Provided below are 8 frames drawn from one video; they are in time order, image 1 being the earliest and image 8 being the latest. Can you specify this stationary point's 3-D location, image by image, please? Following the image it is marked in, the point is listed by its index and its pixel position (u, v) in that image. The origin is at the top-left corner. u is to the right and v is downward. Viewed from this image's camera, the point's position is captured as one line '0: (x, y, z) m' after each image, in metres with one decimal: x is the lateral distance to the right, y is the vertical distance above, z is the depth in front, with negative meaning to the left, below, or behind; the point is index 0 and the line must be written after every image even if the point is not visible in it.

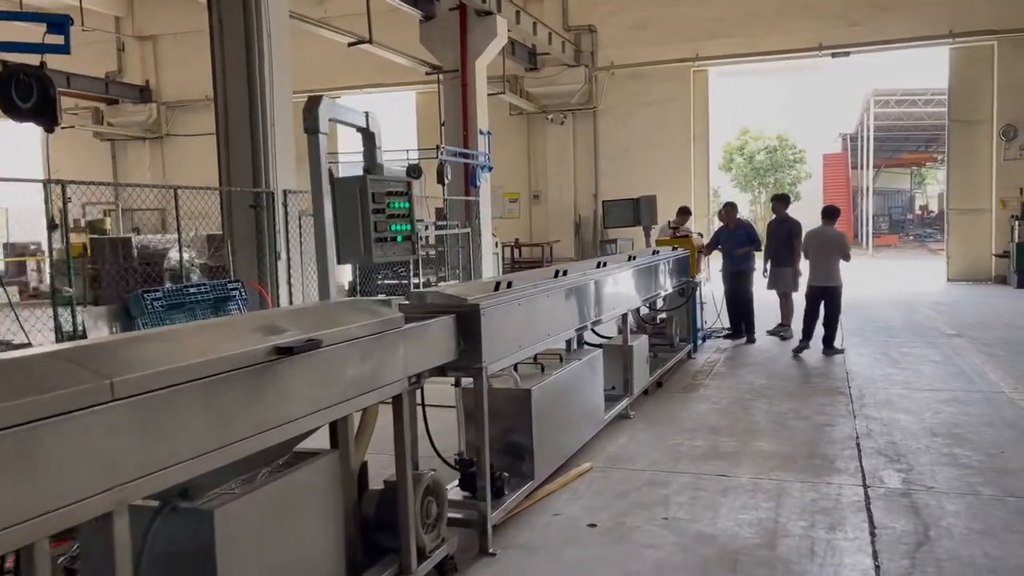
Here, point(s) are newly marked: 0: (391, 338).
0: (-0.3, -0.1, +2.3) m
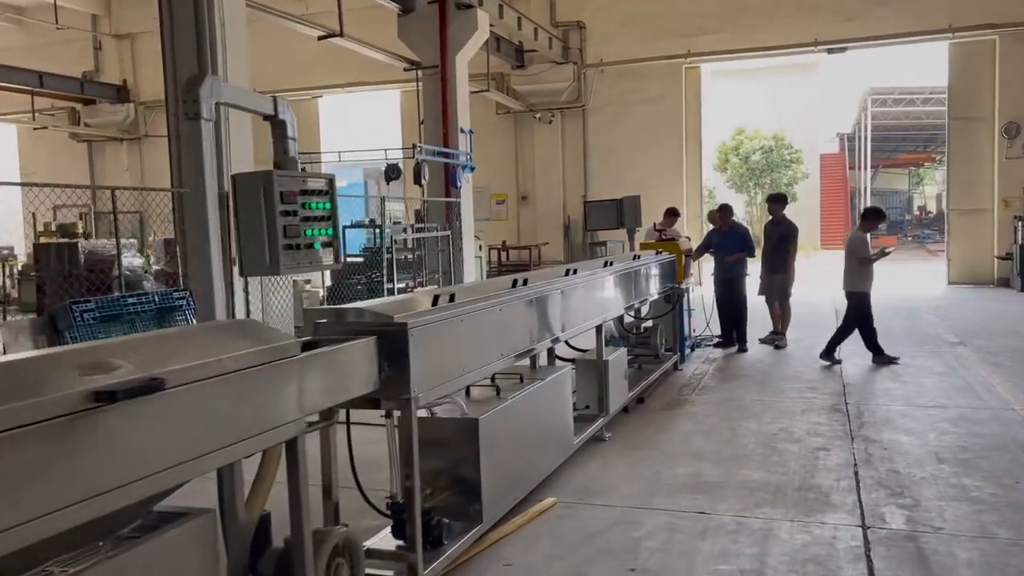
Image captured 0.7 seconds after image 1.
0: (-0.5, -0.2, +1.9) m
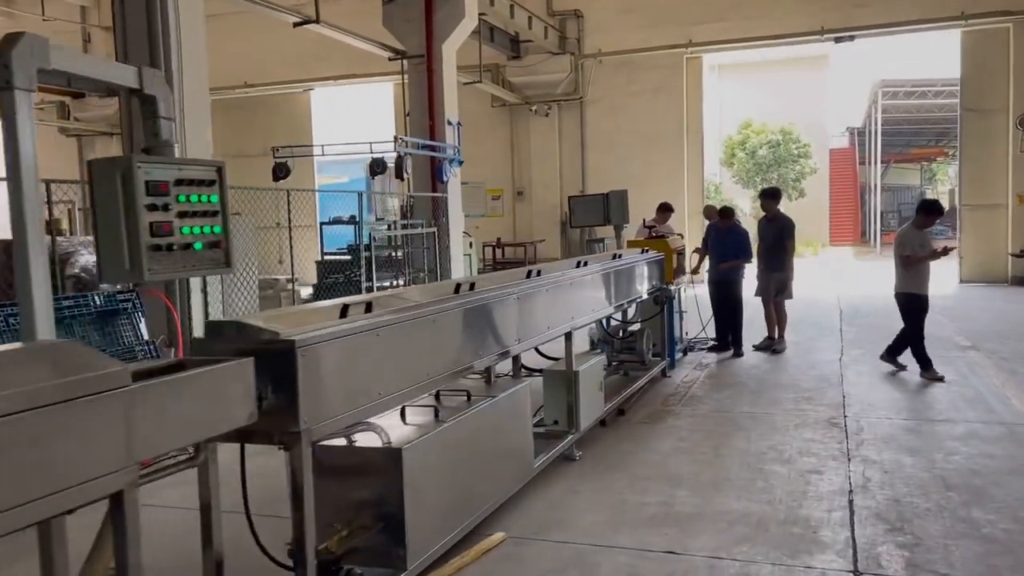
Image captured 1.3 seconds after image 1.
0: (-0.7, -0.2, +1.5) m
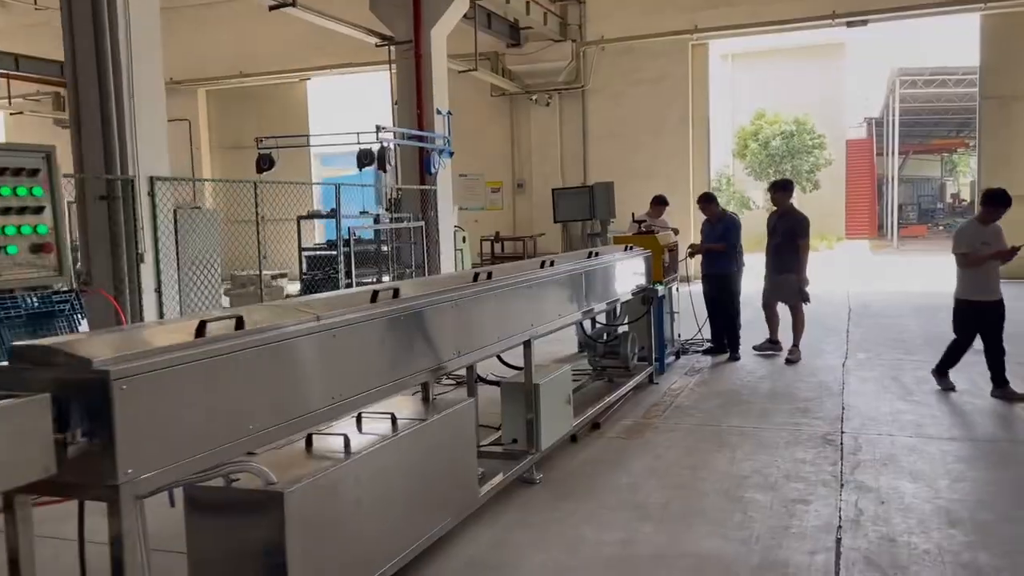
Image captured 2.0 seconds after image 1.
0: (-0.9, -0.2, +1.1) m
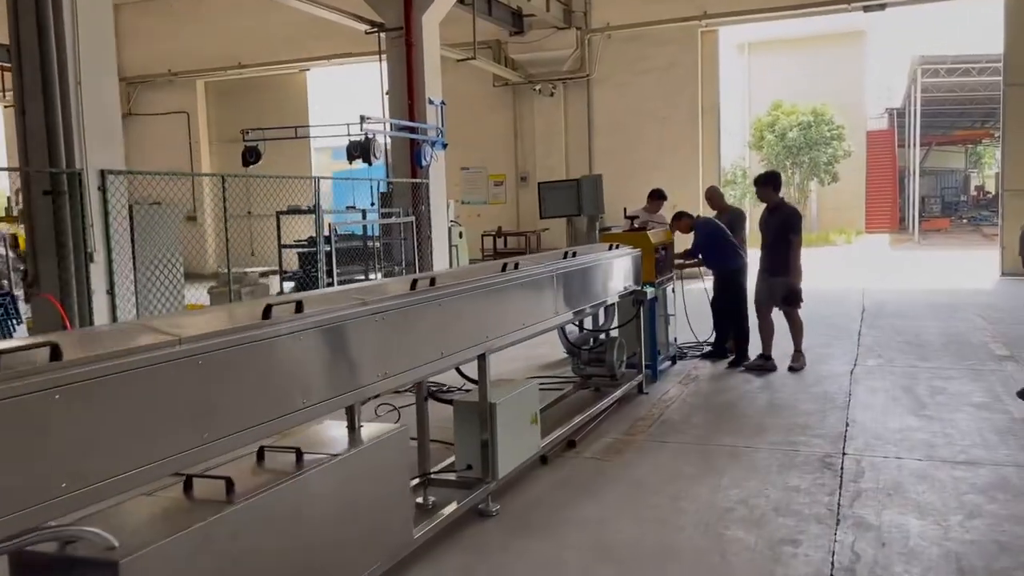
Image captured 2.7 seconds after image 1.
0: (-1.2, -0.3, +0.7) m
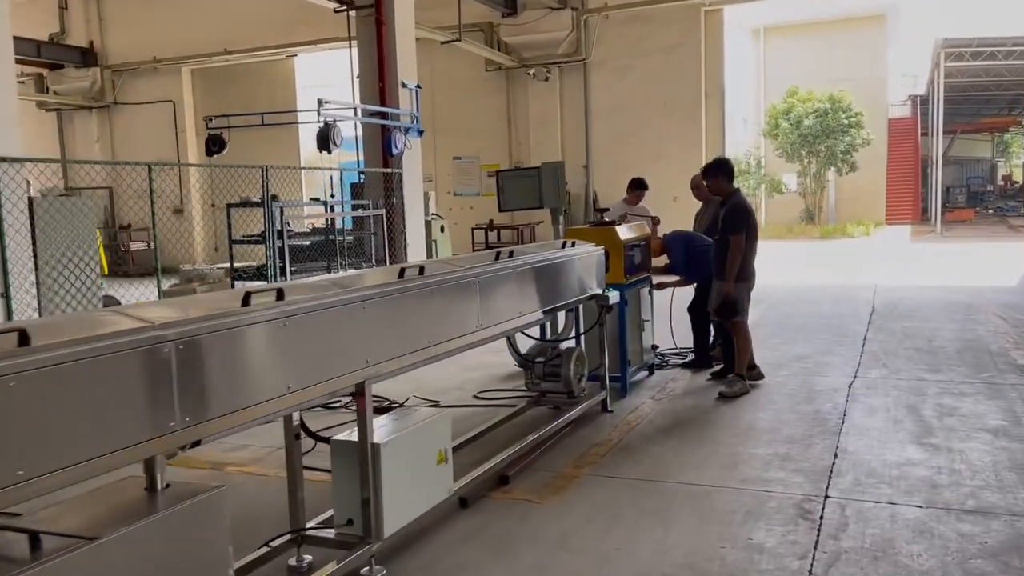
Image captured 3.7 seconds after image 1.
0: (-1.5, -0.3, +0.2) m
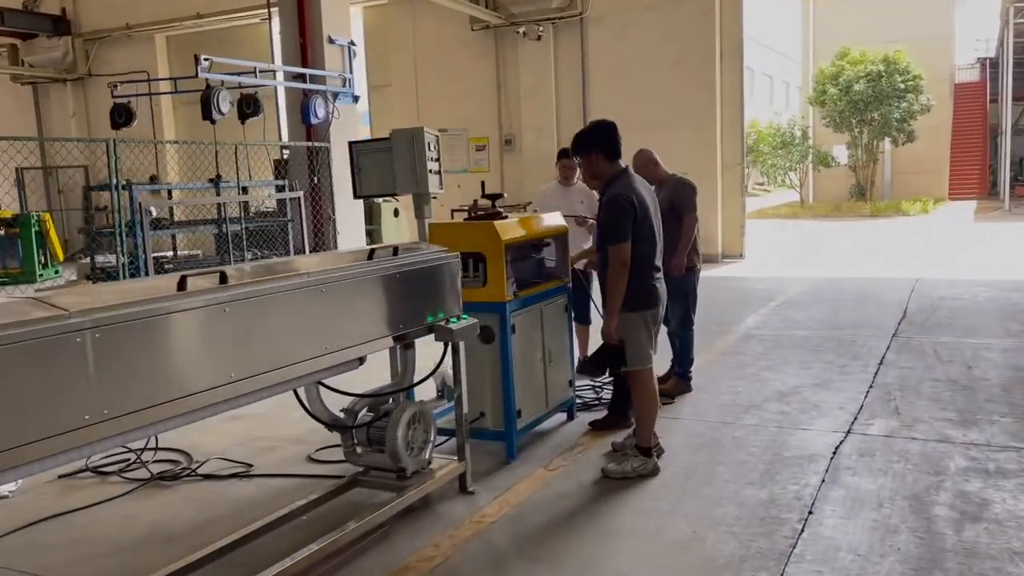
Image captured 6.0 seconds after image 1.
0: (-2.4, -0.5, -1.1) m
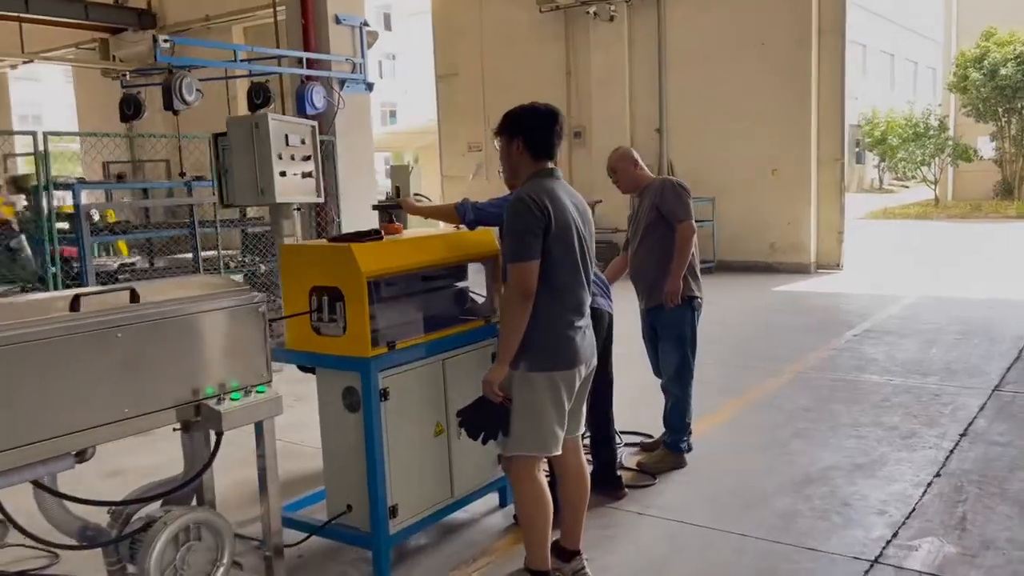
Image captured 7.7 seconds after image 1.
0: (-3.4, -0.6, -1.6) m
